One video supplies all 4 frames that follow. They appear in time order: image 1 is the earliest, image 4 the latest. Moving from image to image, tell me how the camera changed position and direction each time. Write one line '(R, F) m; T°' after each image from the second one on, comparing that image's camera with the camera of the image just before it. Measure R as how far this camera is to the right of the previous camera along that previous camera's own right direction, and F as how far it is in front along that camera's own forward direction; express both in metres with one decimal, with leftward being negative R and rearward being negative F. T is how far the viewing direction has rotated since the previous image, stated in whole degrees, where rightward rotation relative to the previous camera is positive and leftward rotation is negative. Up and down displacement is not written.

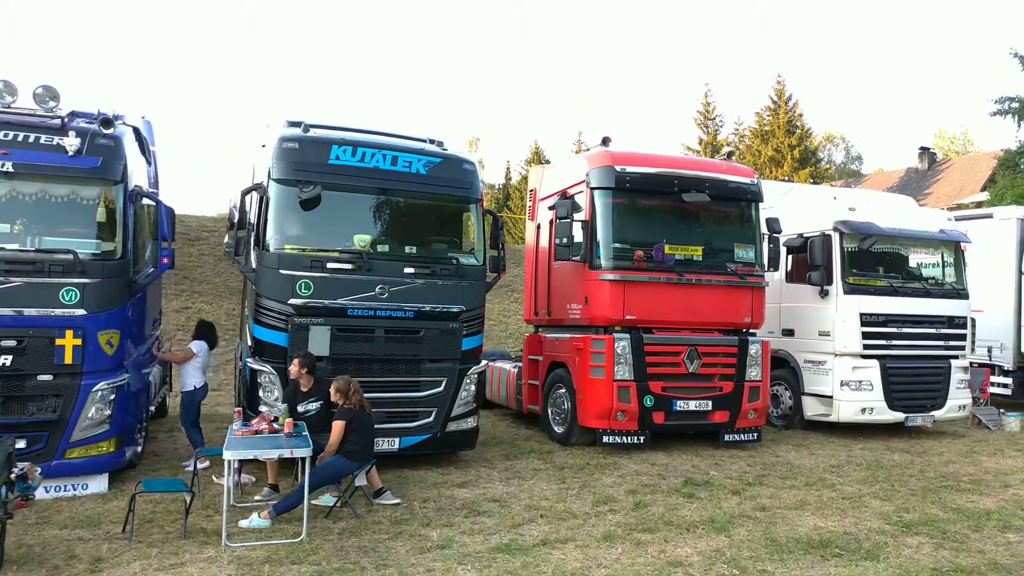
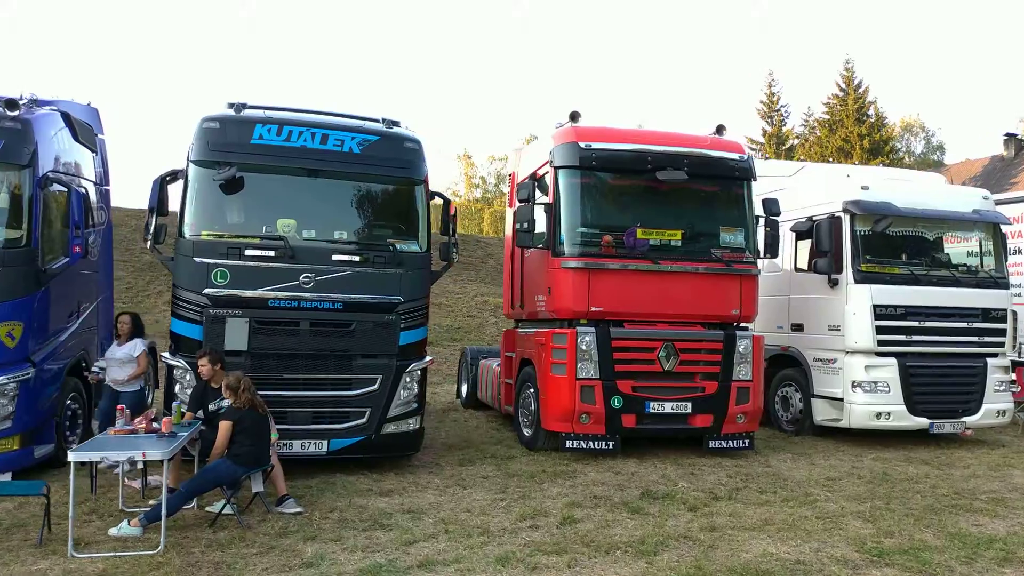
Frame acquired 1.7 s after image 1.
(+1.3, +0.9) m; -5°
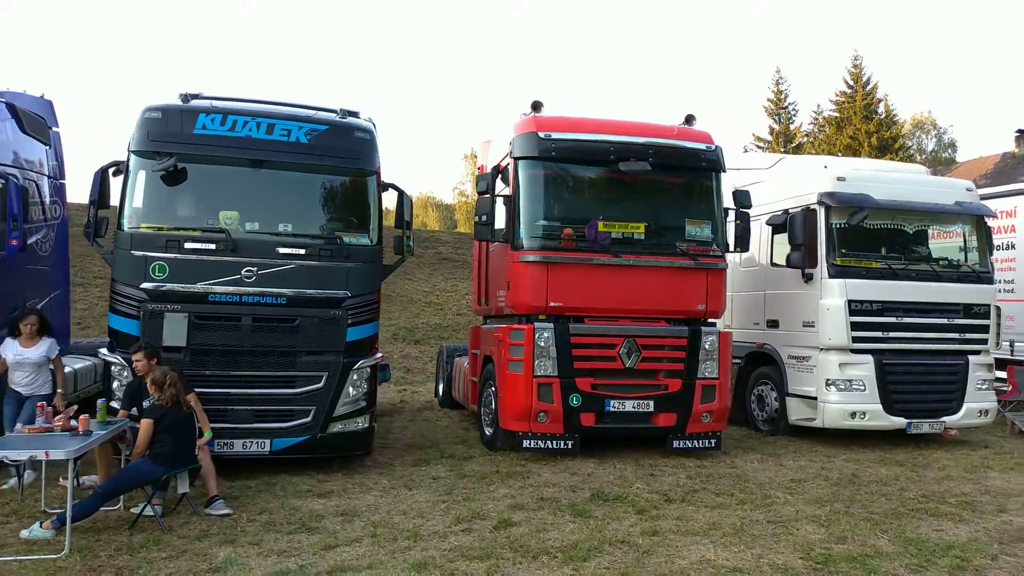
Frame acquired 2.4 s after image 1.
(+0.6, +0.3) m; -1°
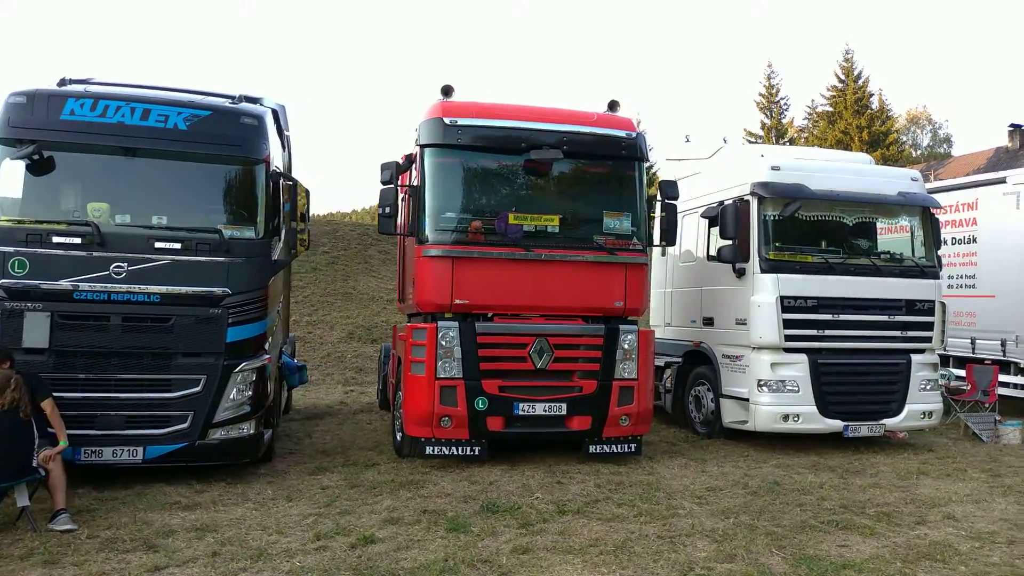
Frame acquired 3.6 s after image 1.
(+1.0, +0.5) m; 0°
